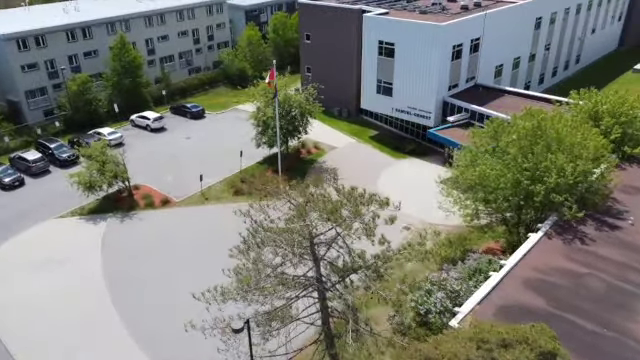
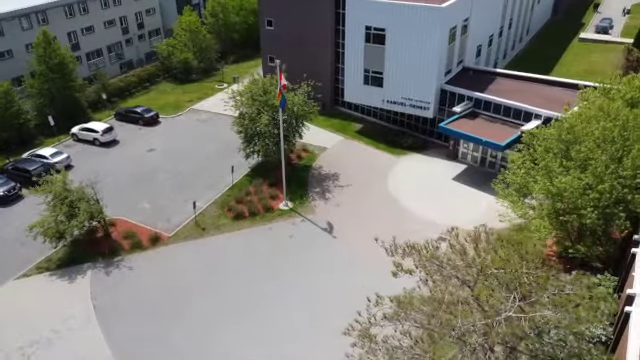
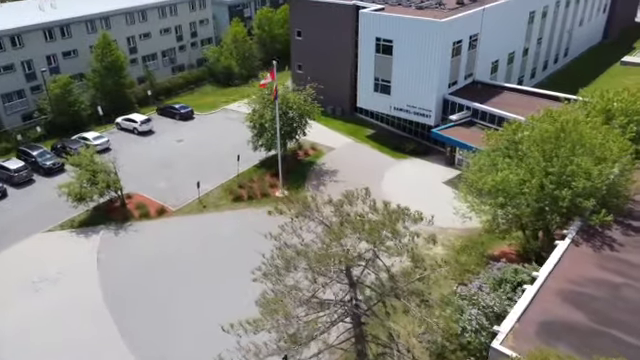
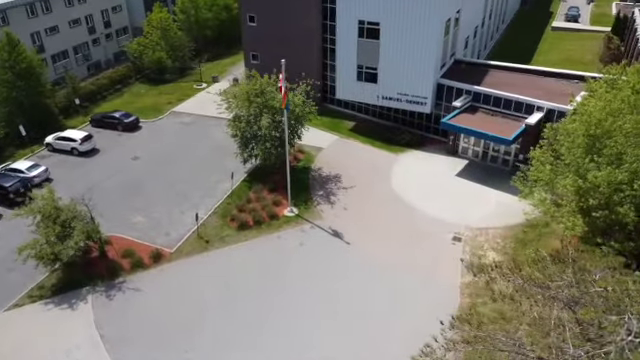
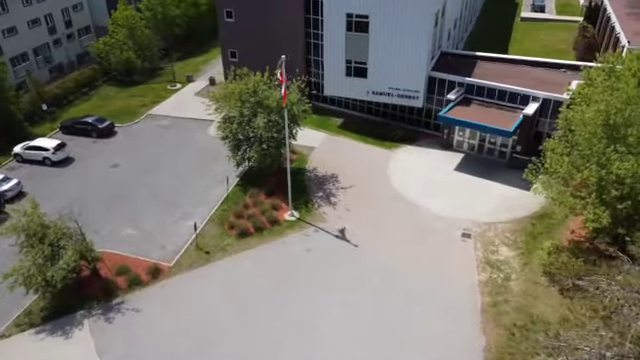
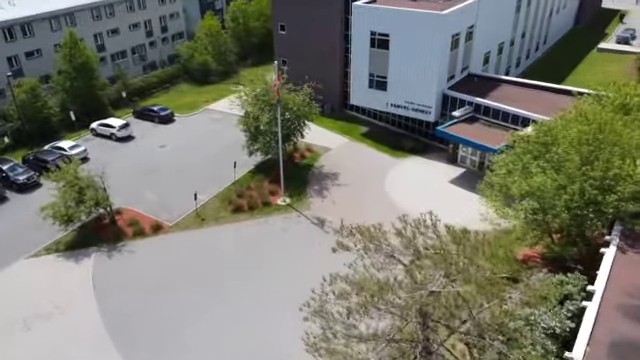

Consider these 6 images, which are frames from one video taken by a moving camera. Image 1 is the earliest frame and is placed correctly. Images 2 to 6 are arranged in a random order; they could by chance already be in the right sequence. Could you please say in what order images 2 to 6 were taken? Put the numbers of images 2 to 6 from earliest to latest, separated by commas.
3, 6, 2, 4, 5
